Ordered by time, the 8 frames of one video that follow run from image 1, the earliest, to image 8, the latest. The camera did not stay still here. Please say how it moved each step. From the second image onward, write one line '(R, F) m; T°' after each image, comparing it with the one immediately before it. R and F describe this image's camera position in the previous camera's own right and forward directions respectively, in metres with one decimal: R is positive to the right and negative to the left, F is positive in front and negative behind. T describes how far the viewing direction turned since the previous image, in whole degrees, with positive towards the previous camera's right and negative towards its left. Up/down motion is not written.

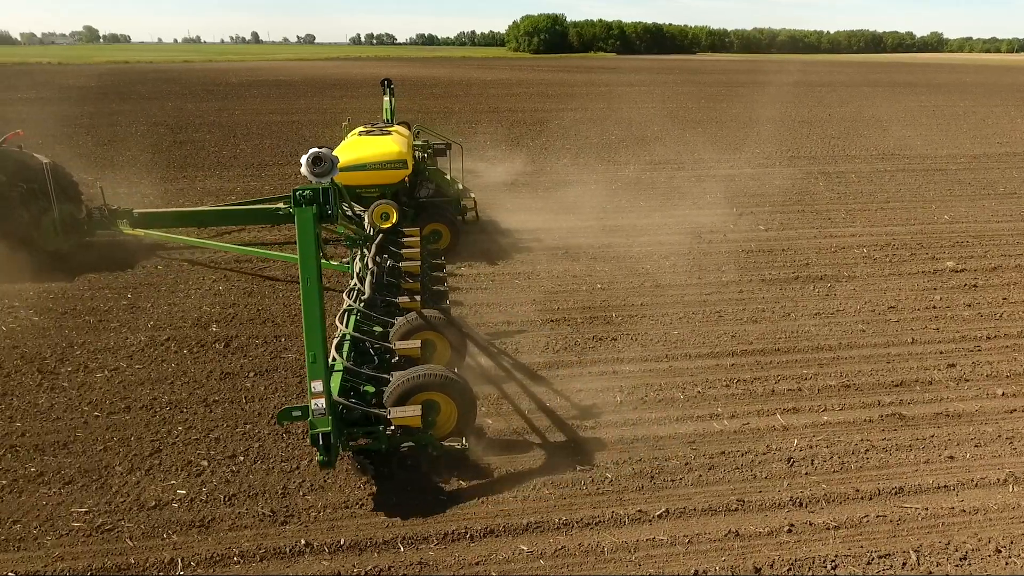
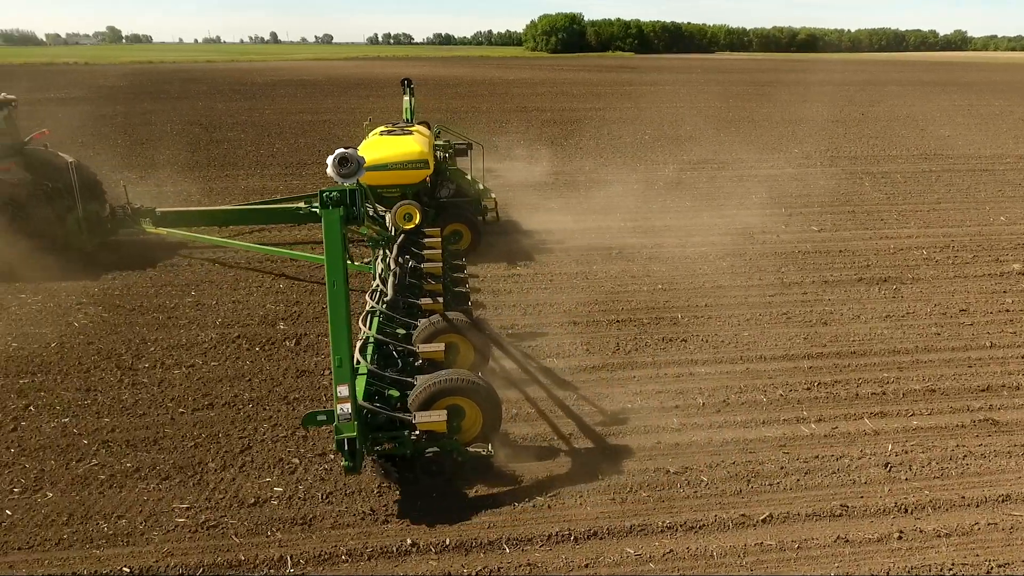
(-0.4, 0.0) m; -1°
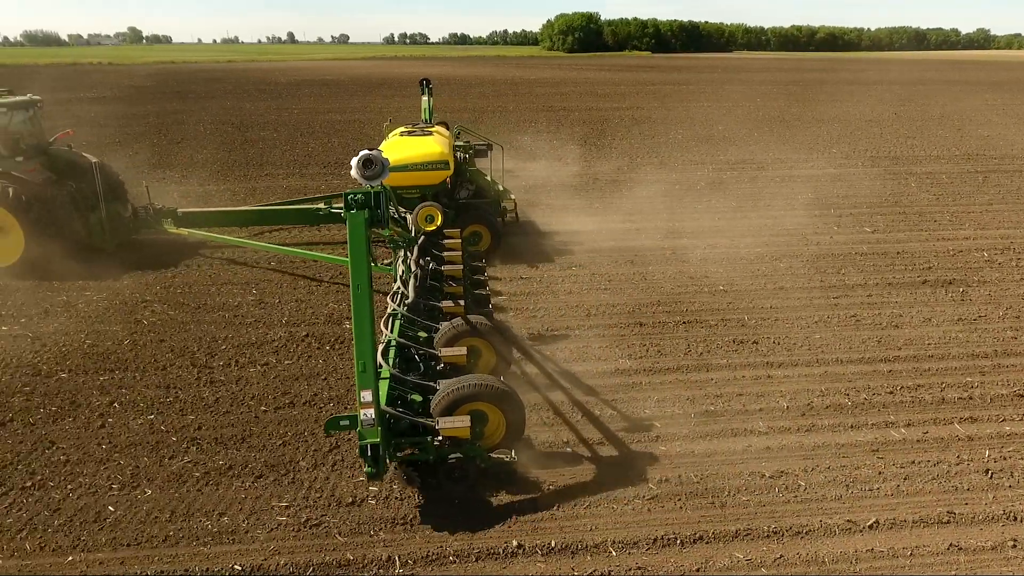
(-0.4, 0.0) m; -1°
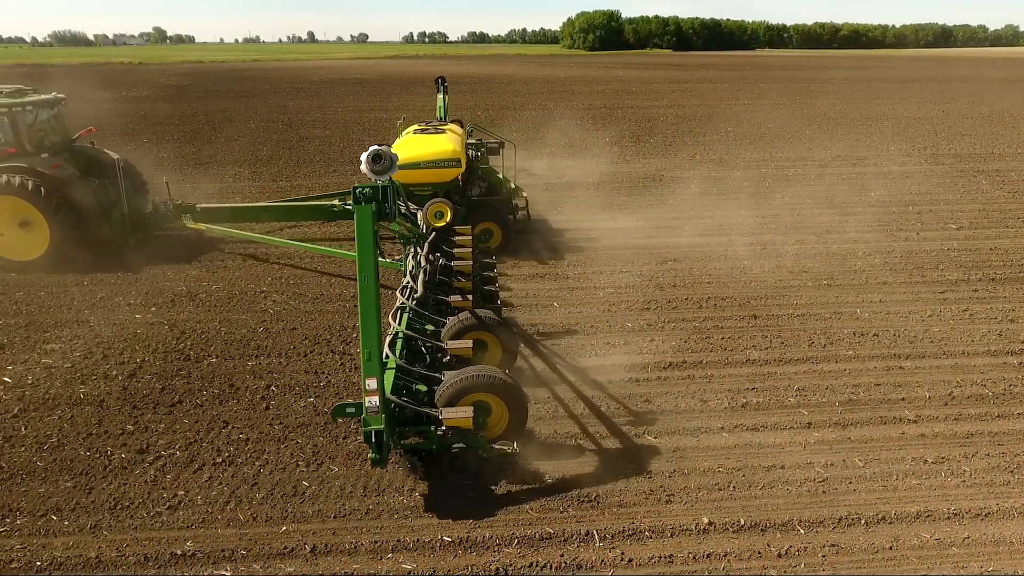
(+0.4, 0.0) m; -2°
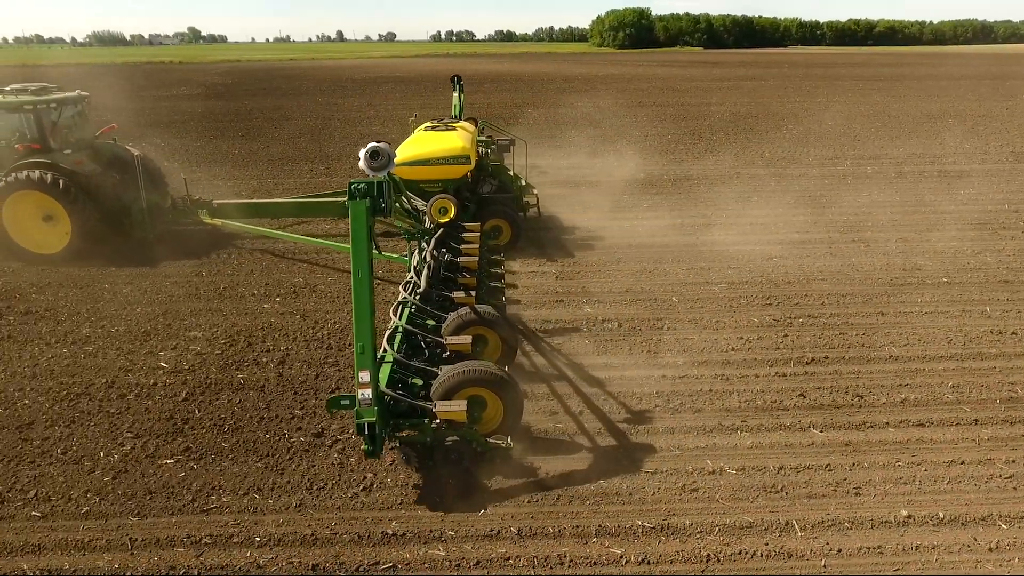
(+1.2, +0.1) m; -2°
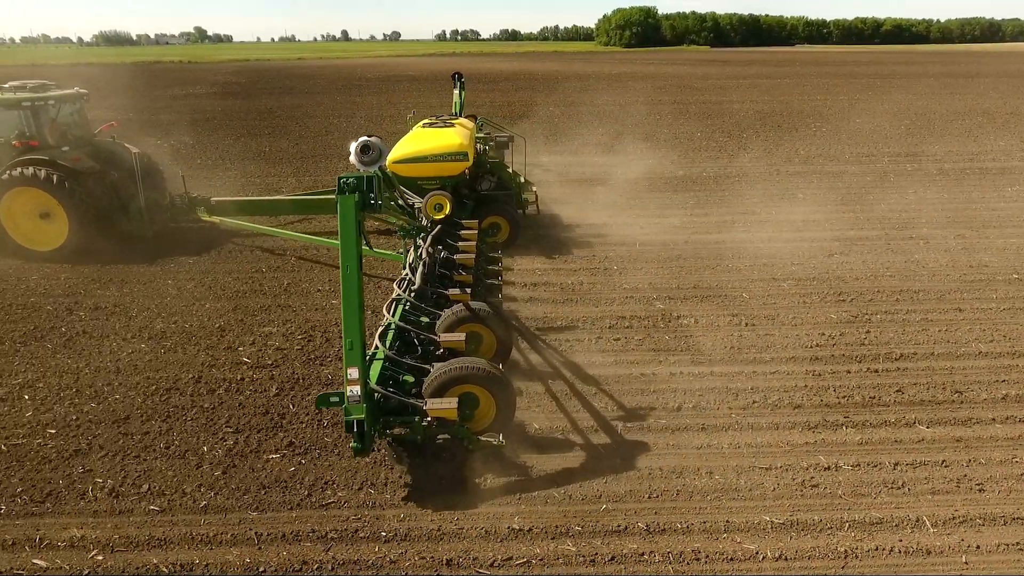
(+0.4, +0.2) m; 0°
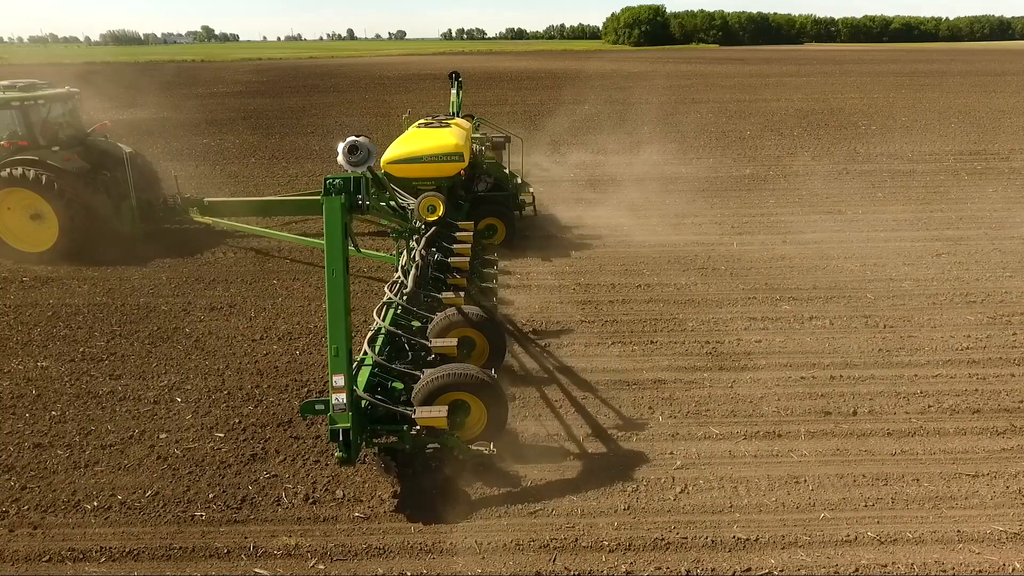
(+0.4, +0.6) m; -1°
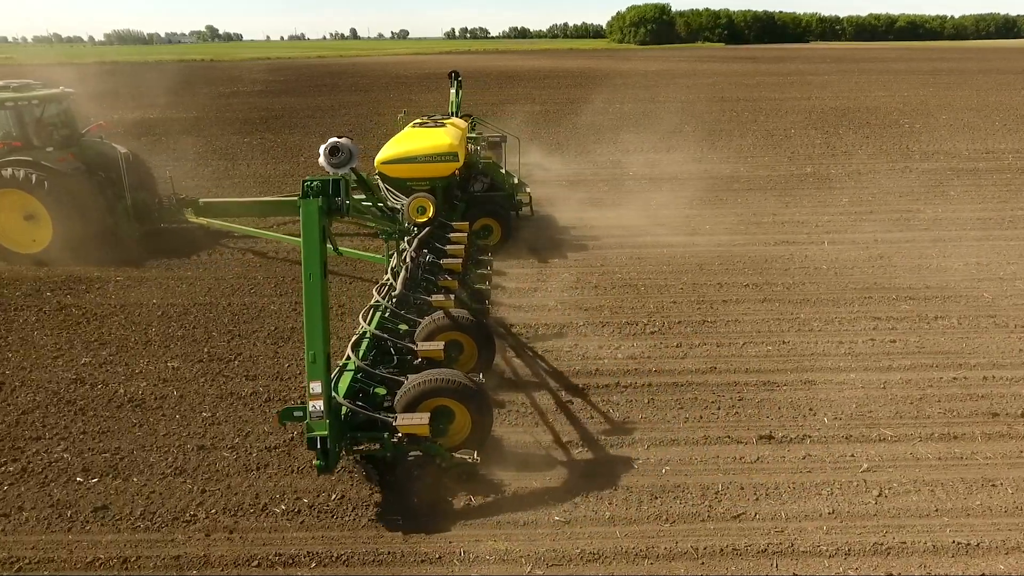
(+0.2, +0.2) m; 0°
